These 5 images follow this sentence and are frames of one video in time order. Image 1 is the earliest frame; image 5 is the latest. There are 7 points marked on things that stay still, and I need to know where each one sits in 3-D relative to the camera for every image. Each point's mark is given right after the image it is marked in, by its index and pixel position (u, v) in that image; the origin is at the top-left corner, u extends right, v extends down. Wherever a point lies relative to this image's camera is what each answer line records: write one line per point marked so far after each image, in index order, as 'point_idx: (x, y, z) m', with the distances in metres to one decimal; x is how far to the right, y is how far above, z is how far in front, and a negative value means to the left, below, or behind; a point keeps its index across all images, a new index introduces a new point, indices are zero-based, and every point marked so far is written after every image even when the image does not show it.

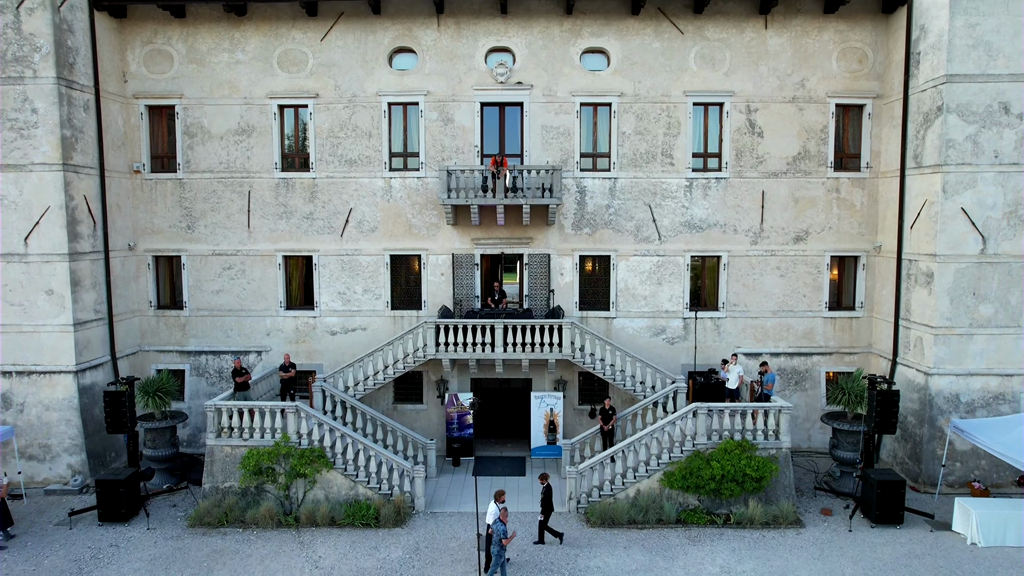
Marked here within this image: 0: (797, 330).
0: (+7.9, -1.1, +16.4) m
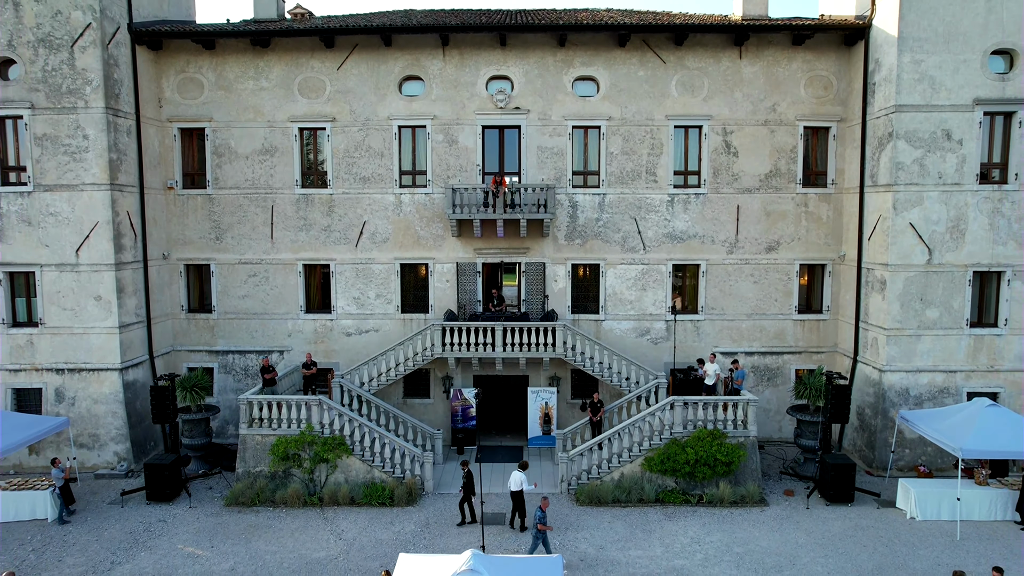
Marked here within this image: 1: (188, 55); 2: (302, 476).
0: (+7.9, -1.3, +18.1) m
1: (-9.8, +7.0, +17.9) m
2: (-5.3, -4.7, +15.0) m
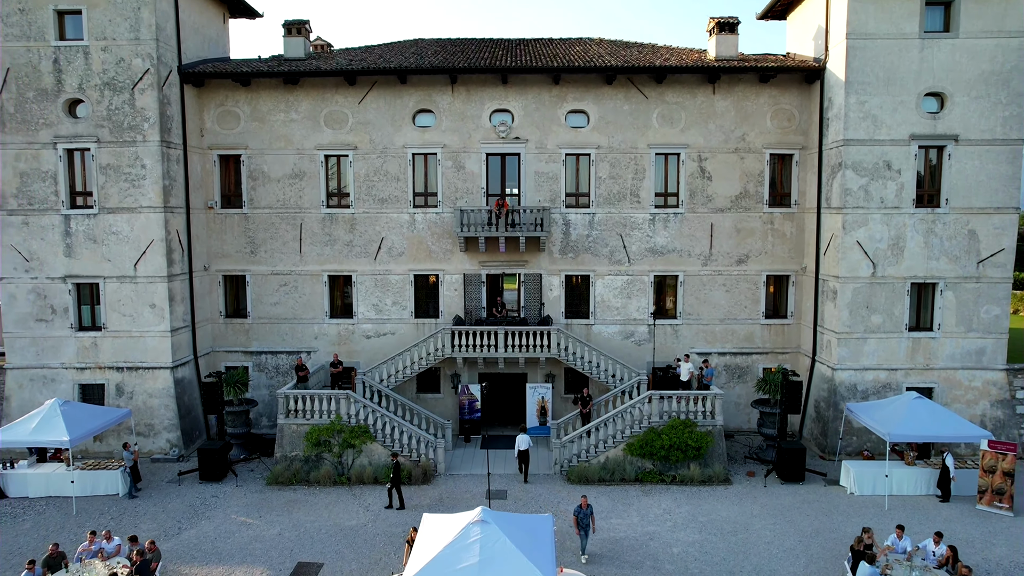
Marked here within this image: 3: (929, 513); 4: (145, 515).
0: (+7.9, -1.6, +20.6) m
1: (-9.8, +6.8, +20.3) m
2: (-5.3, -5.0, +17.4) m
3: (+10.4, -5.6, +14.8) m
4: (-9.5, -5.8, +15.3) m
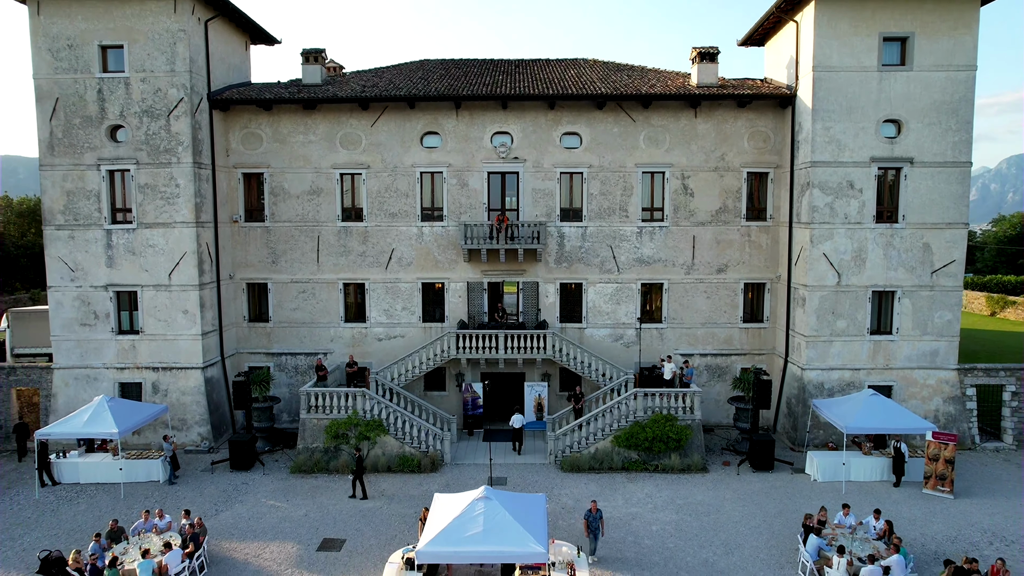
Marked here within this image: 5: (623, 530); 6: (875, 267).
0: (+7.9, -1.8, +22.5) m
1: (-9.8, +6.5, +22.3) m
2: (-5.3, -5.3, +19.3) m
3: (+10.4, -5.9, +16.7) m
4: (-9.5, -6.1, +17.2) m
5: (+2.9, -6.3, +15.4) m
6: (+12.1, +0.7, +19.8) m
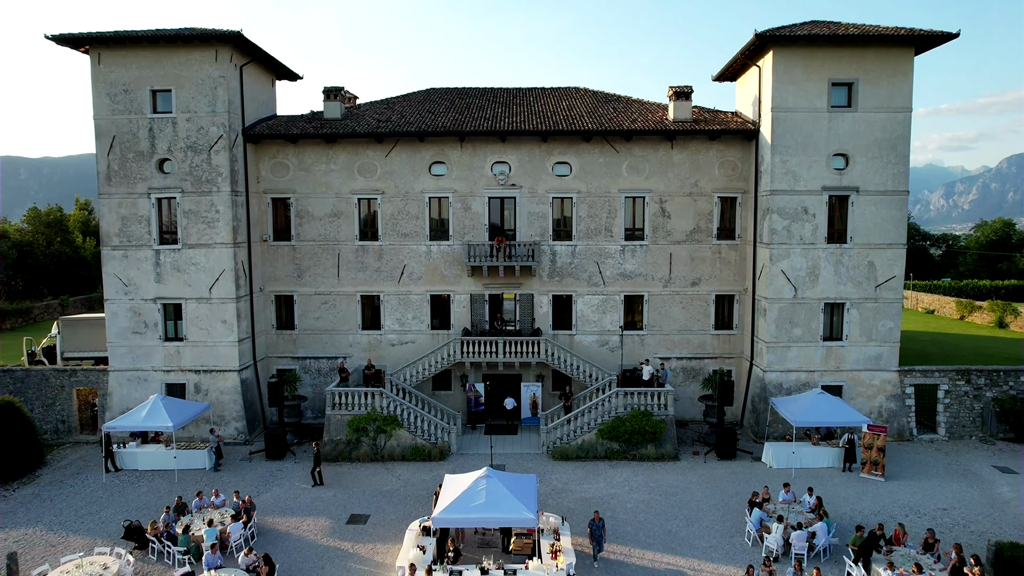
0: (+7.8, -2.3, +25.4) m
1: (-9.9, +6.0, +25.2) m
2: (-5.4, -5.8, +22.2) m
3: (+10.3, -6.3, +19.6) m
4: (-9.6, -6.6, +20.1) m
5: (+2.8, -6.7, +18.3) m
6: (+12.0, +0.2, +22.7) m
